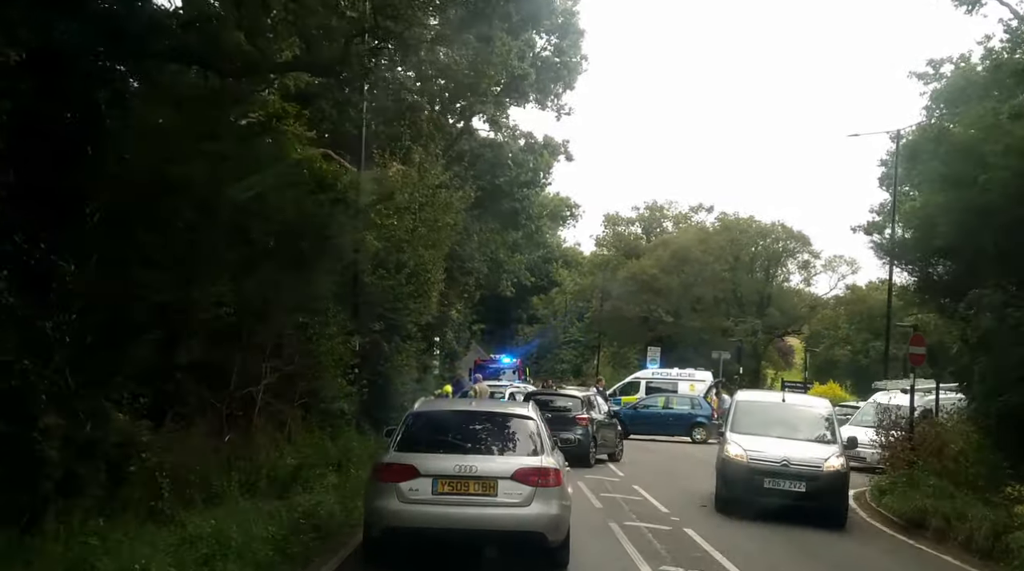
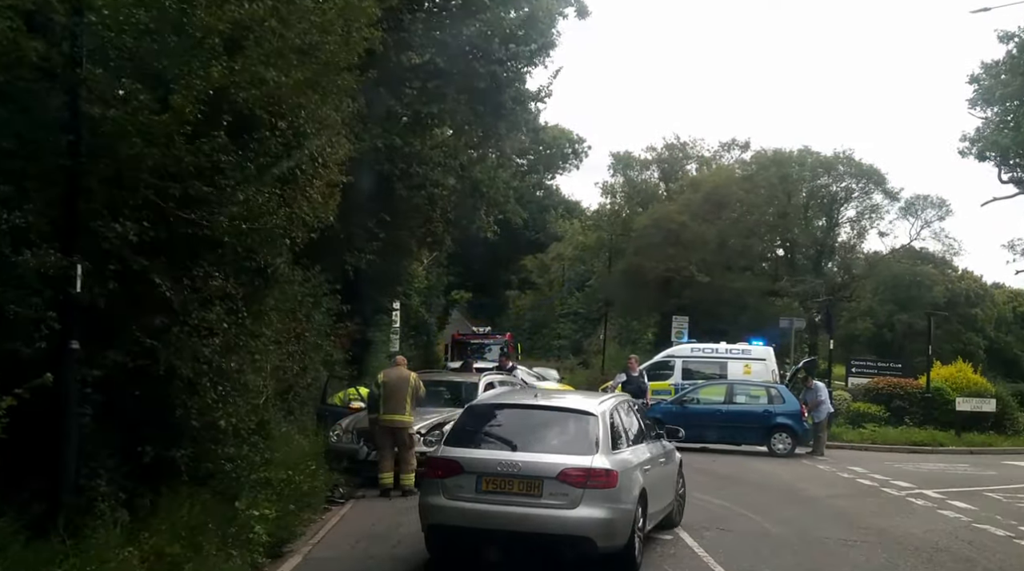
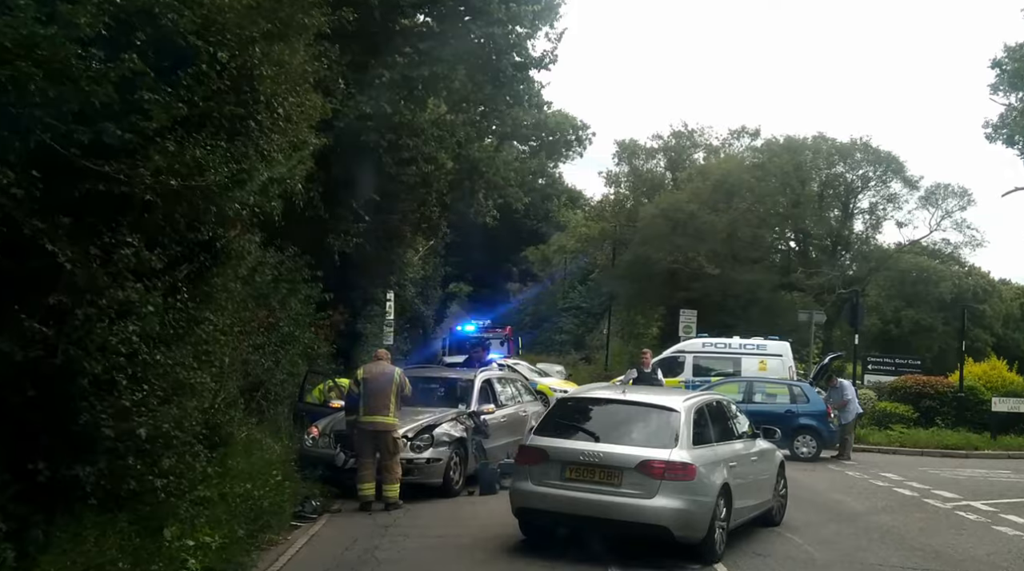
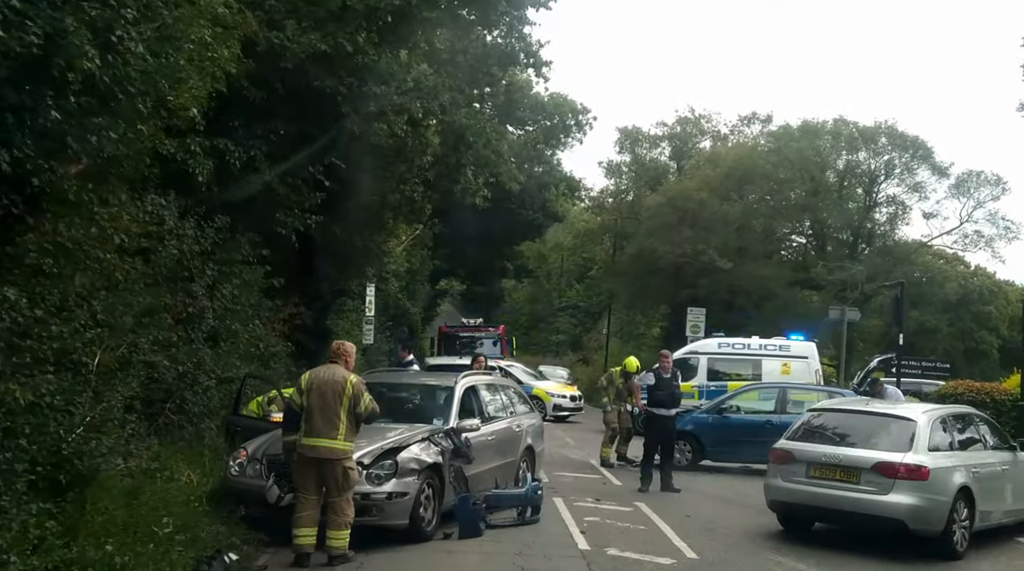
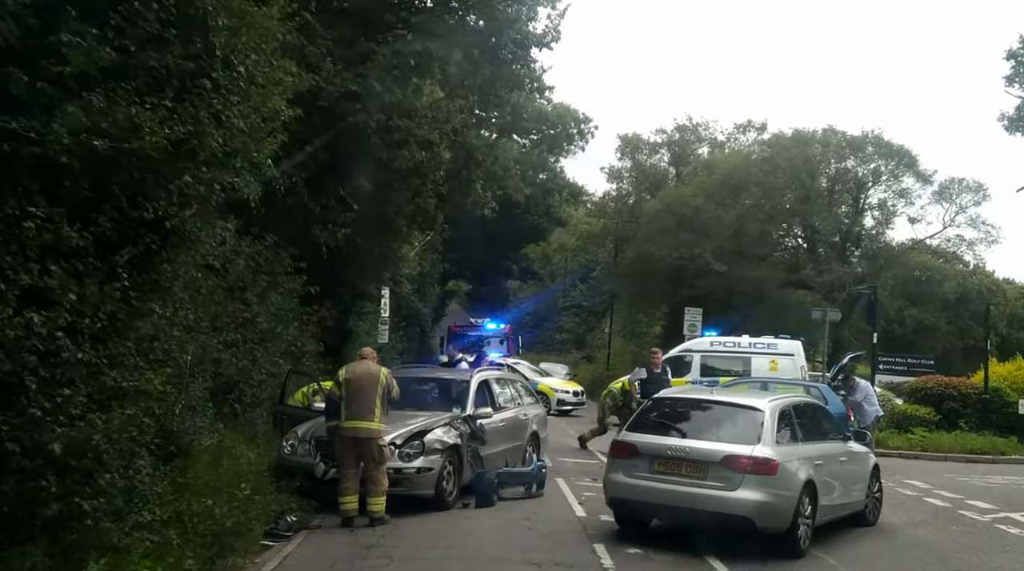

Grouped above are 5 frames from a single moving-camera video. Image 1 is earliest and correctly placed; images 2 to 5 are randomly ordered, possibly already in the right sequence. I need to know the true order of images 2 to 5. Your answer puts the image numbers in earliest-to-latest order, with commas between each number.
2, 3, 5, 4
